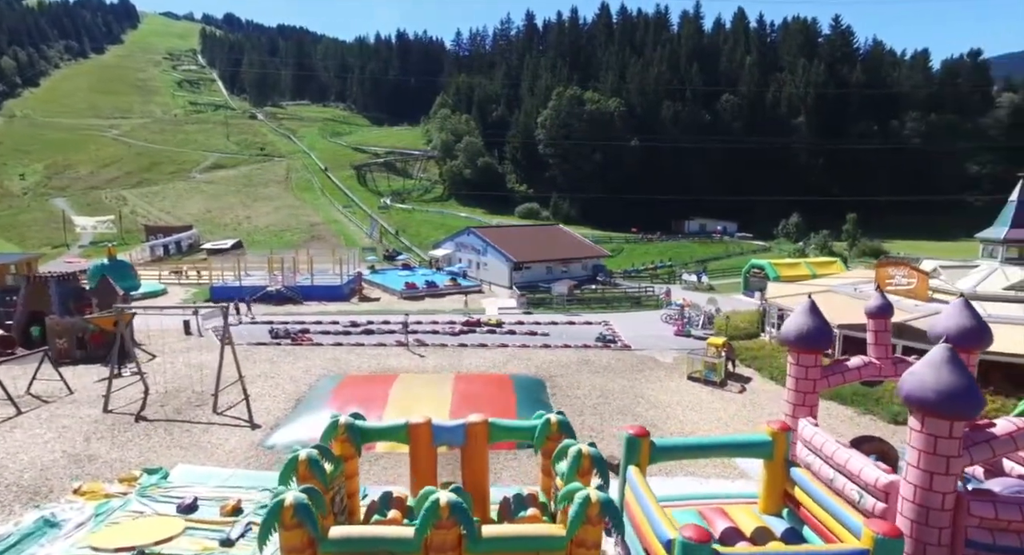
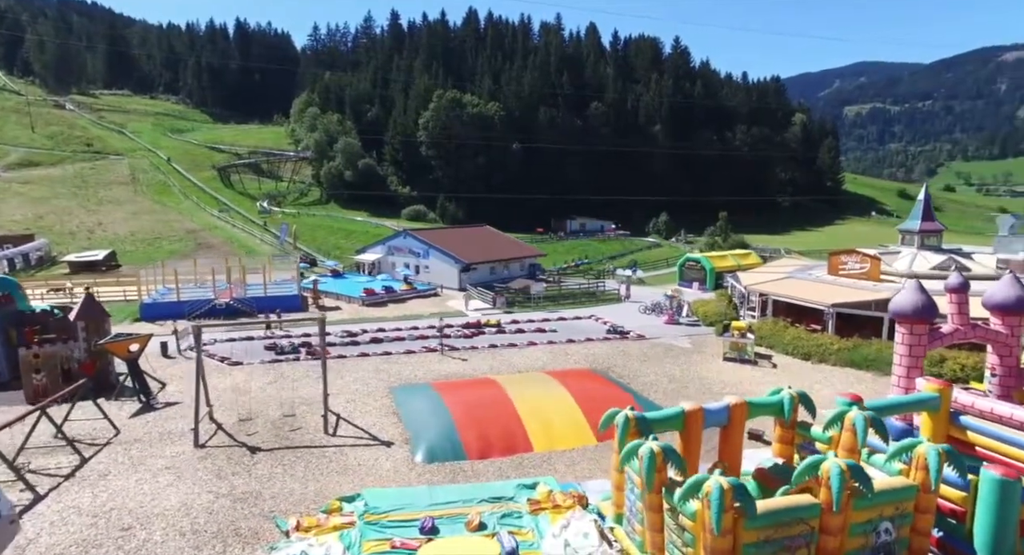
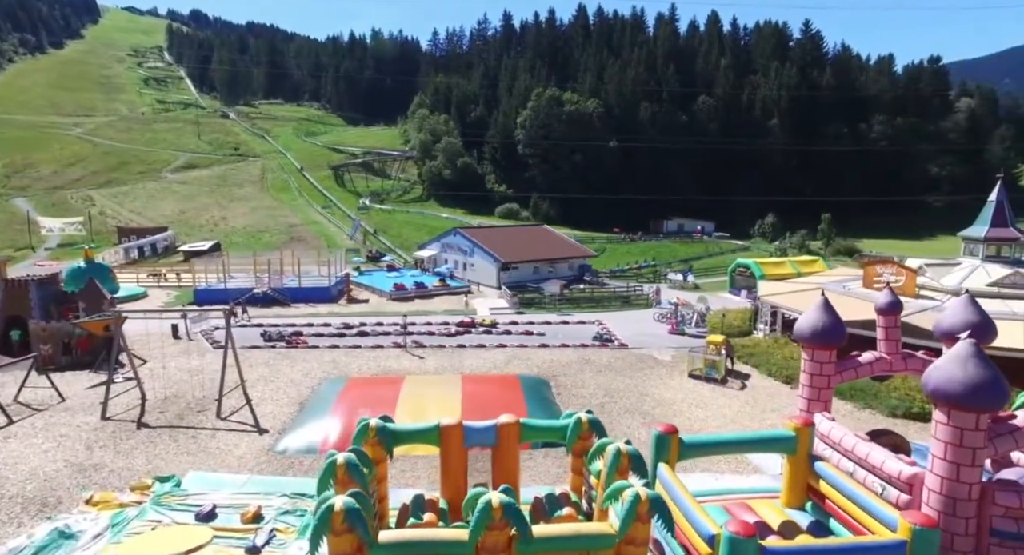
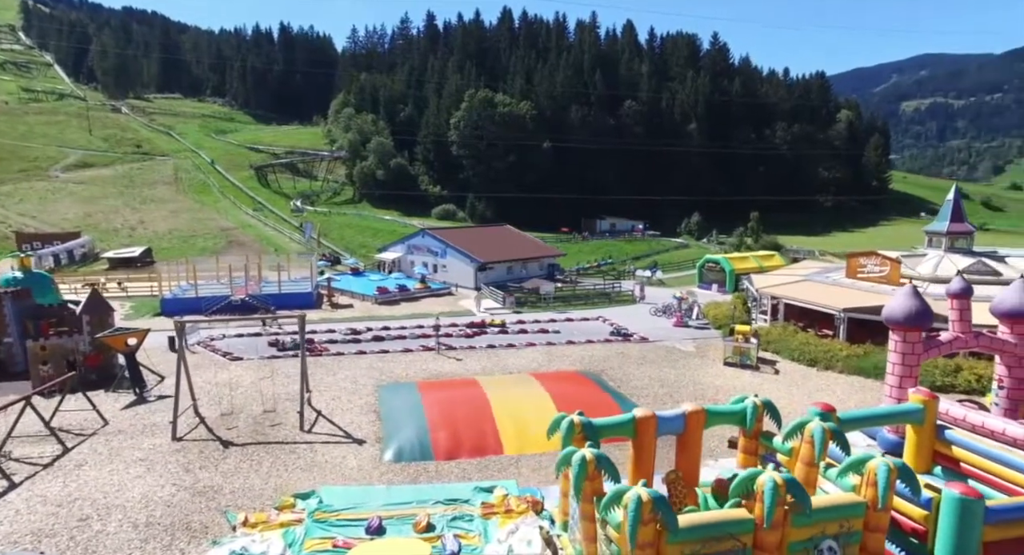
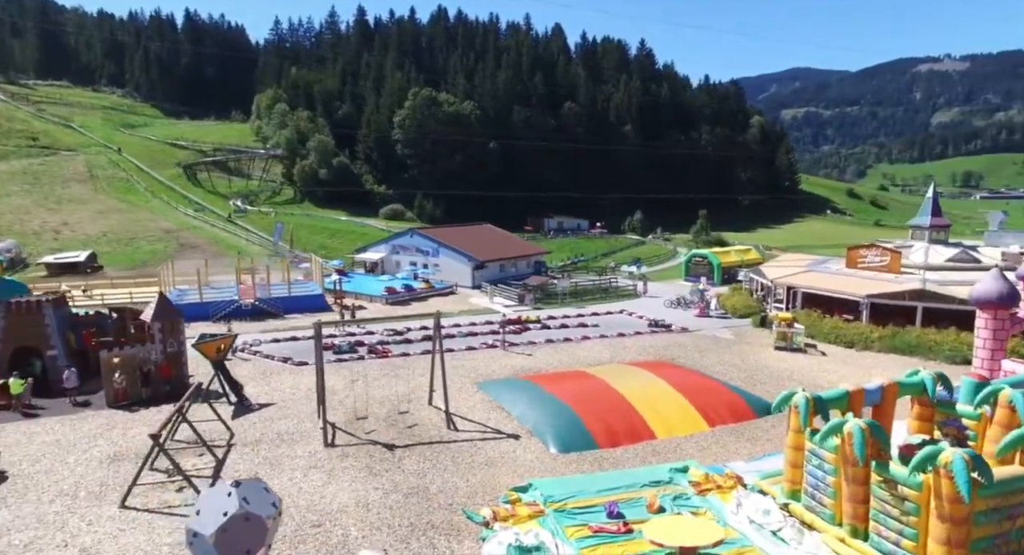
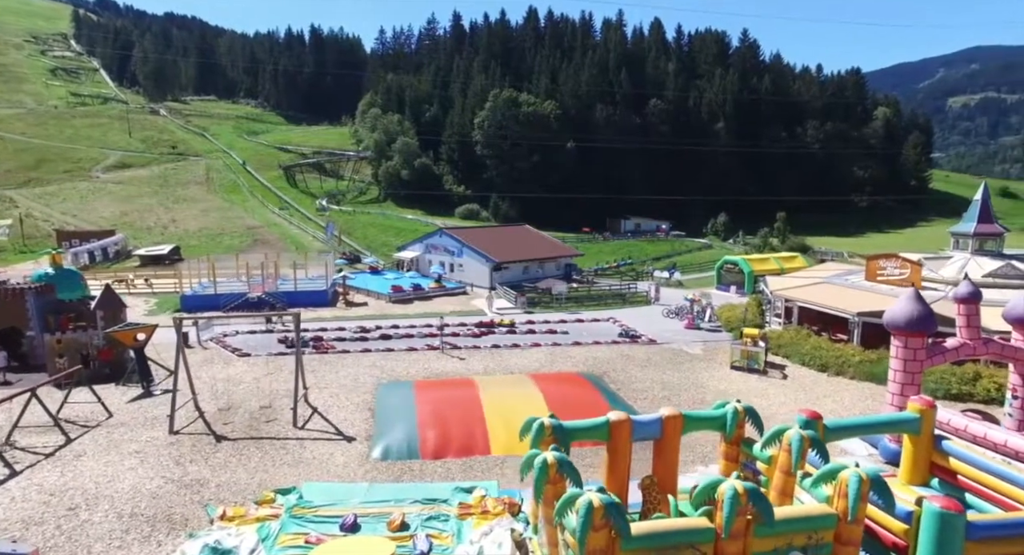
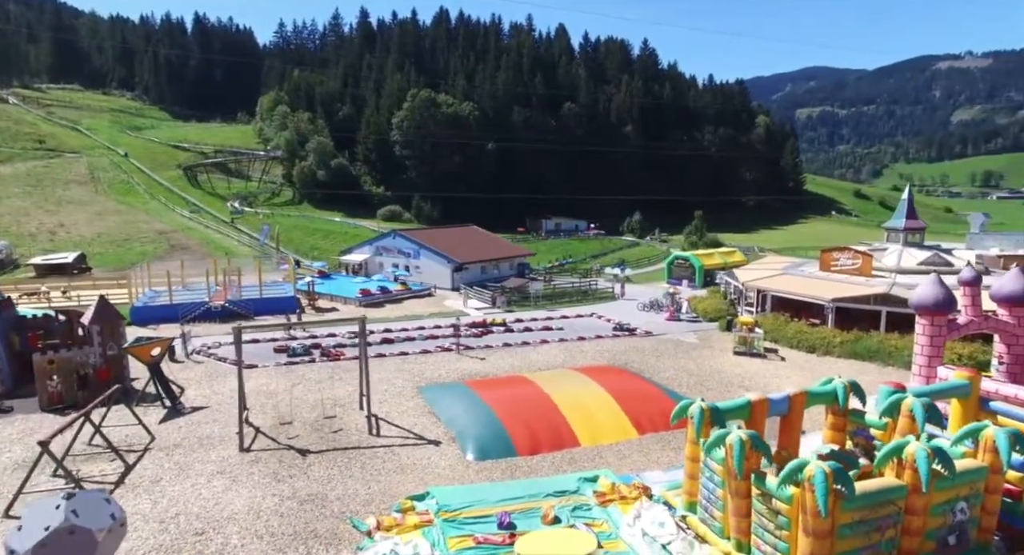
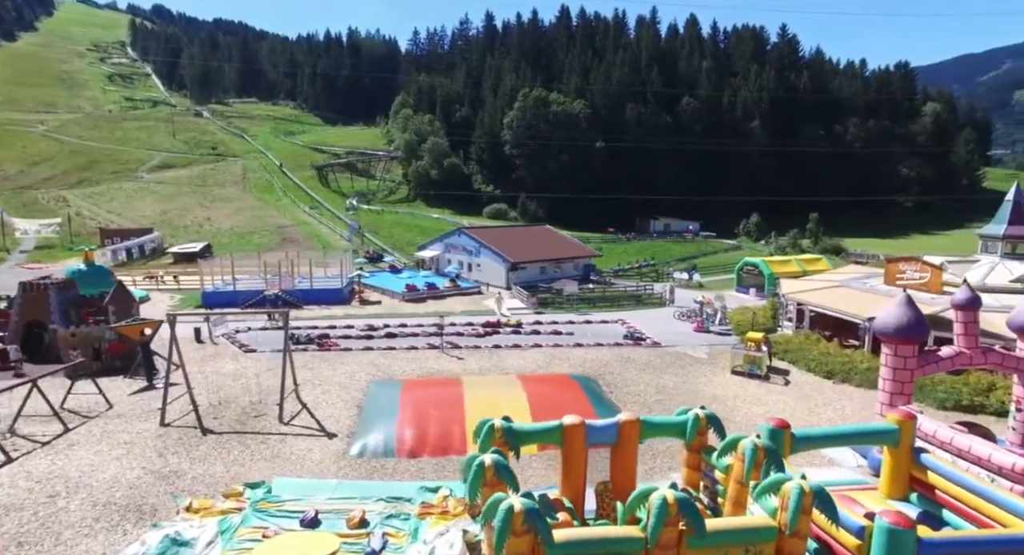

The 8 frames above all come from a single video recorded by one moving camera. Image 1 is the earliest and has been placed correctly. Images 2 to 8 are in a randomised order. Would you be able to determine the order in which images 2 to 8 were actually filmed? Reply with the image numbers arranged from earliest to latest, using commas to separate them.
3, 8, 6, 4, 2, 7, 5
